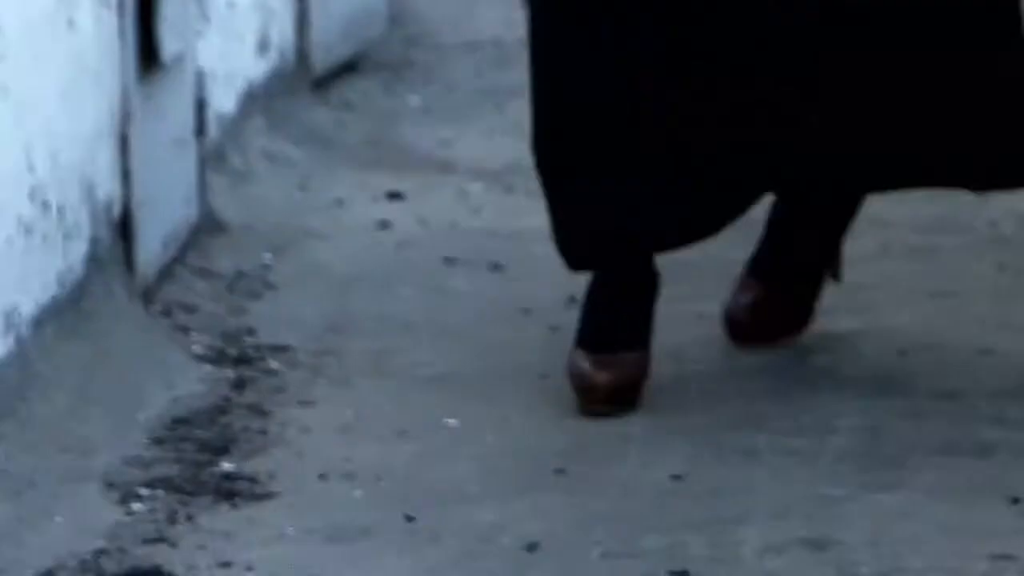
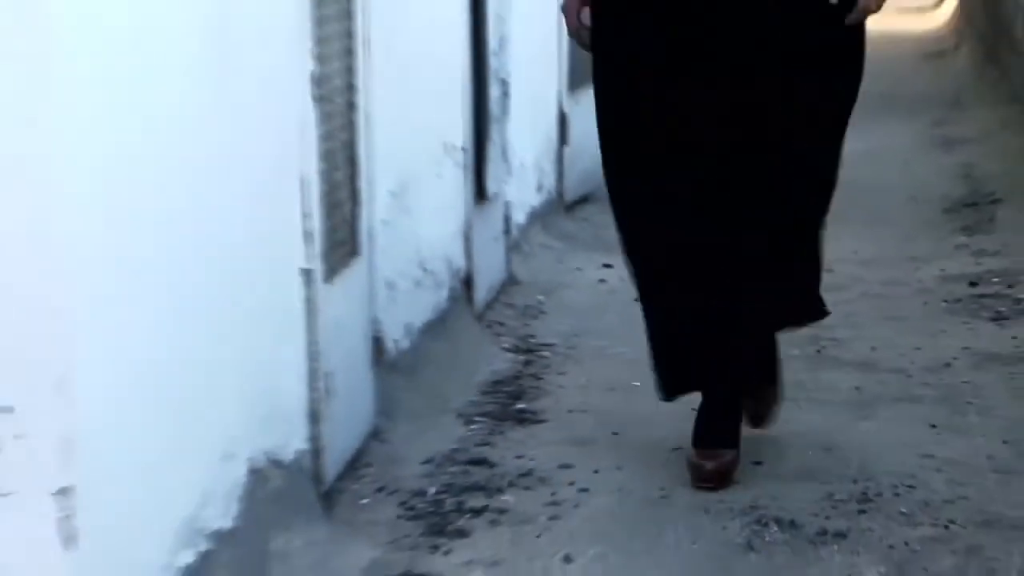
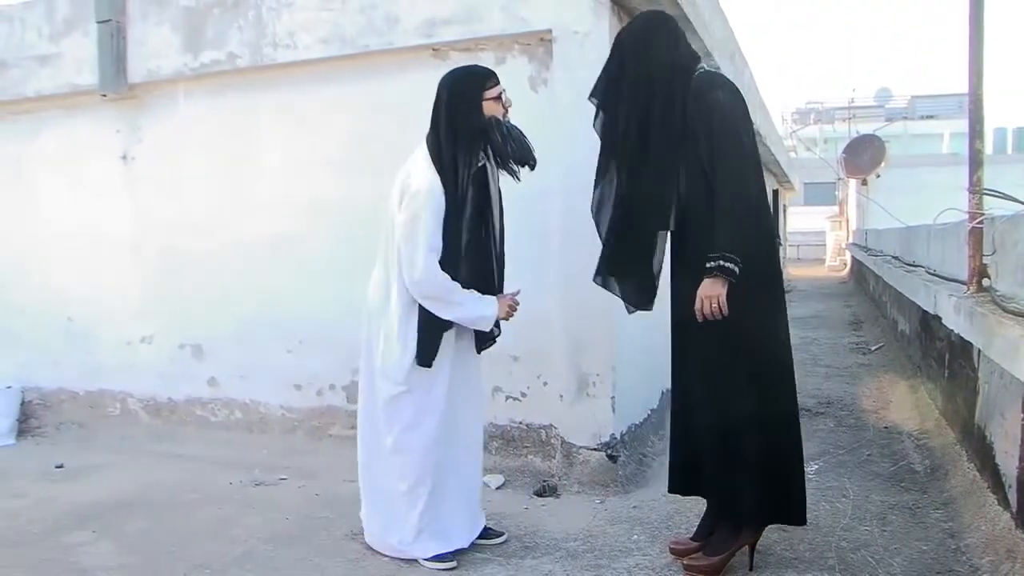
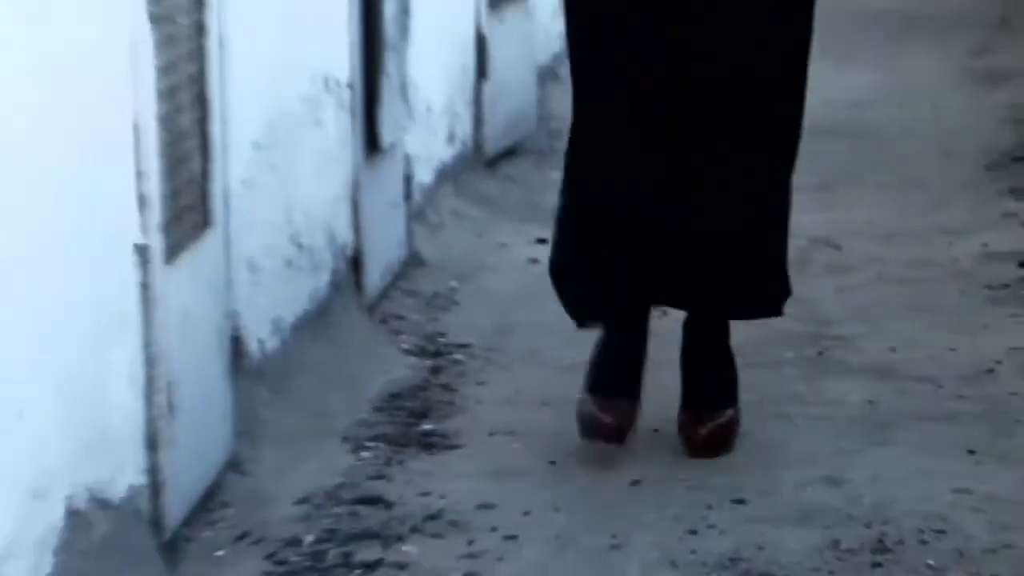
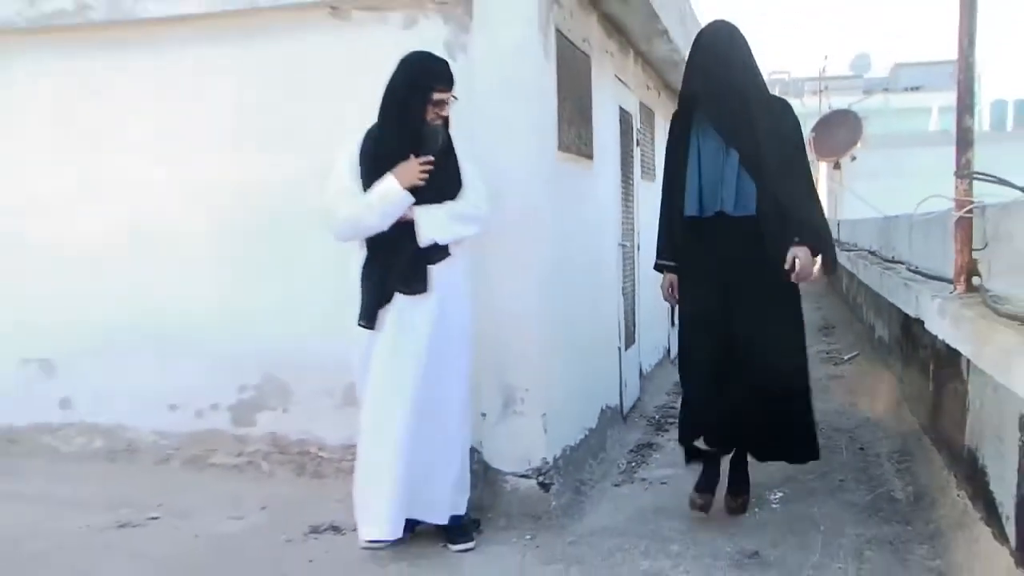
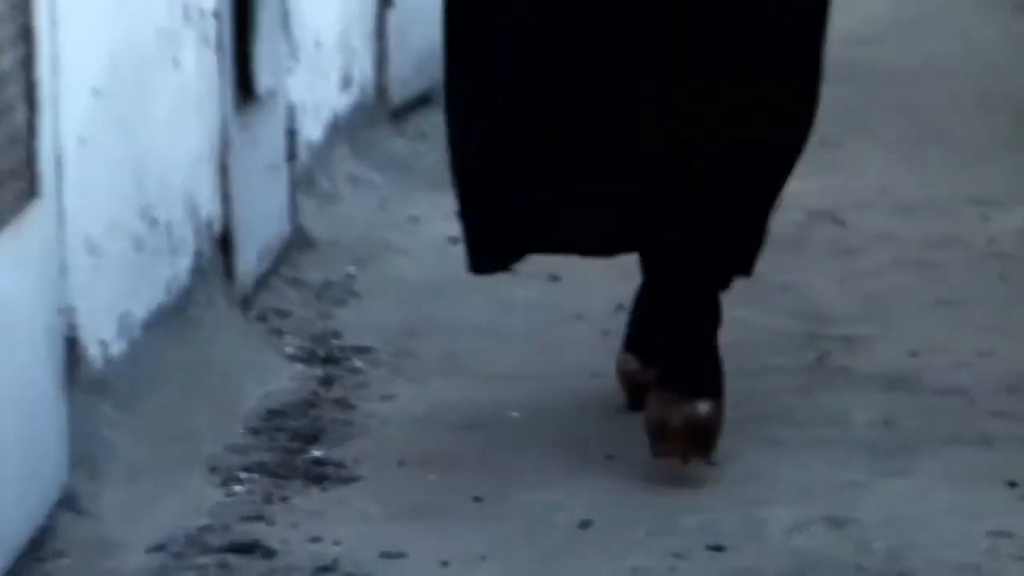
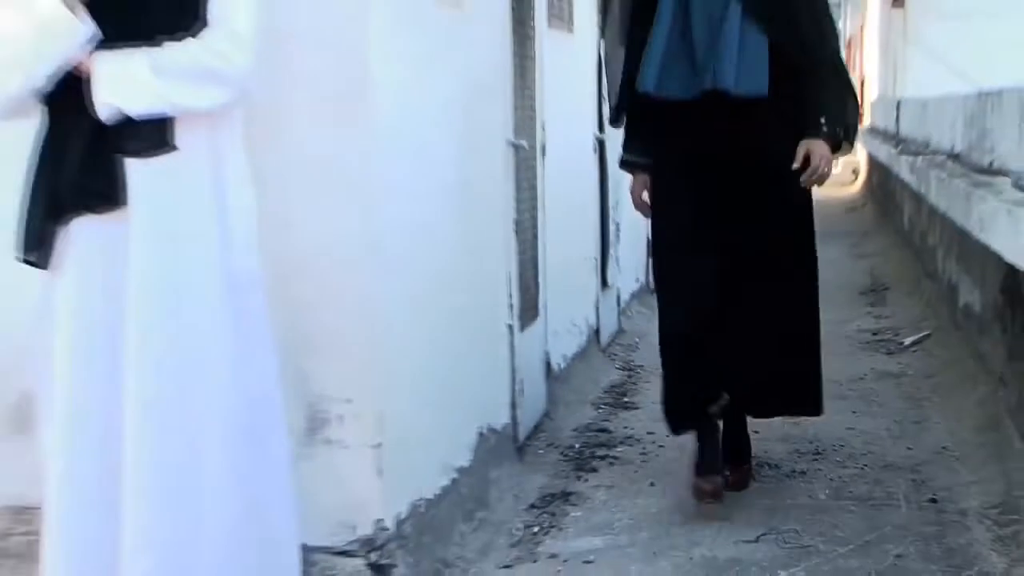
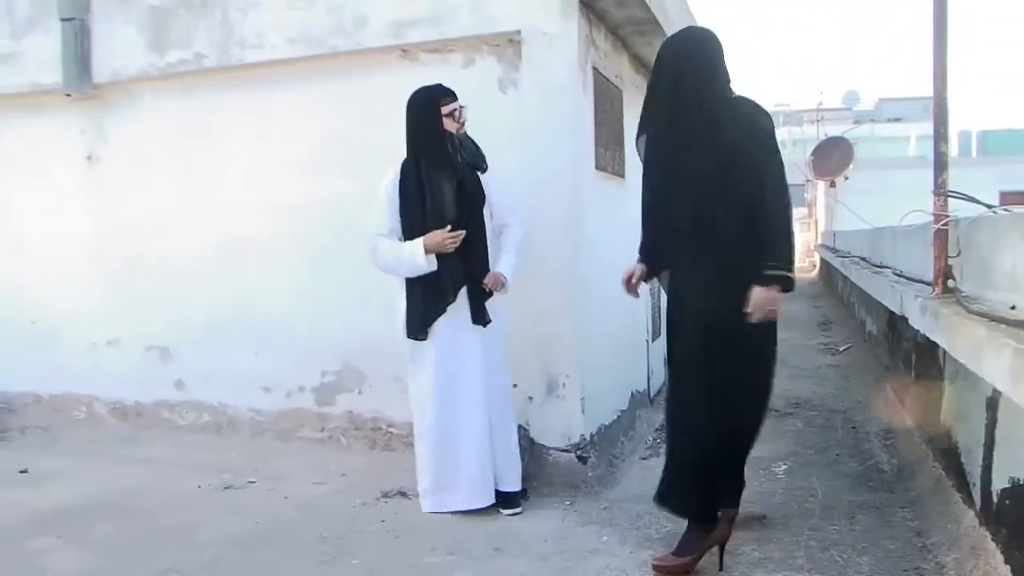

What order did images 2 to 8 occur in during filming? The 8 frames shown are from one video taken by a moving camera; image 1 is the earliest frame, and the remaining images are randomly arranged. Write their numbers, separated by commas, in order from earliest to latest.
6, 4, 2, 7, 5, 8, 3
